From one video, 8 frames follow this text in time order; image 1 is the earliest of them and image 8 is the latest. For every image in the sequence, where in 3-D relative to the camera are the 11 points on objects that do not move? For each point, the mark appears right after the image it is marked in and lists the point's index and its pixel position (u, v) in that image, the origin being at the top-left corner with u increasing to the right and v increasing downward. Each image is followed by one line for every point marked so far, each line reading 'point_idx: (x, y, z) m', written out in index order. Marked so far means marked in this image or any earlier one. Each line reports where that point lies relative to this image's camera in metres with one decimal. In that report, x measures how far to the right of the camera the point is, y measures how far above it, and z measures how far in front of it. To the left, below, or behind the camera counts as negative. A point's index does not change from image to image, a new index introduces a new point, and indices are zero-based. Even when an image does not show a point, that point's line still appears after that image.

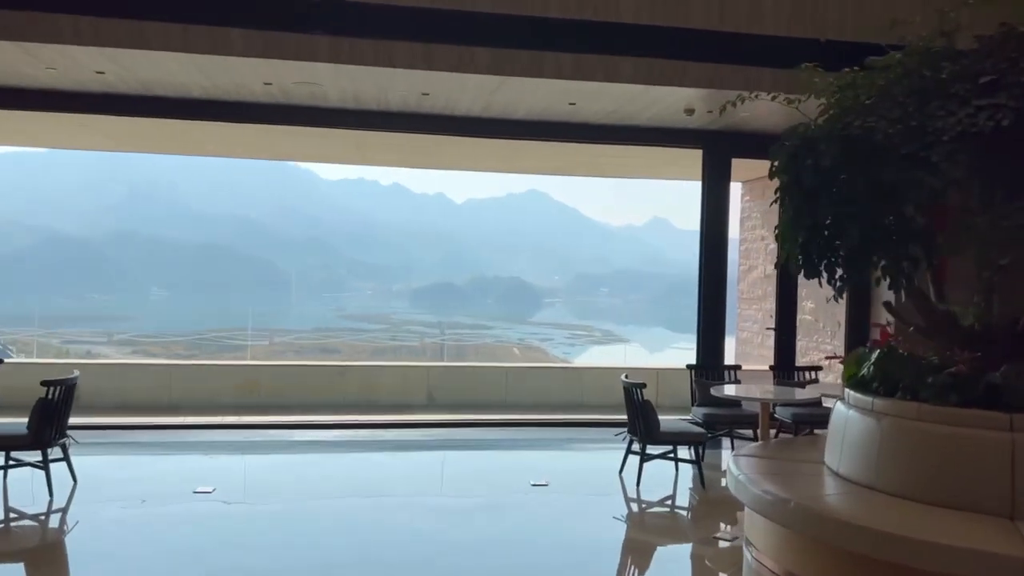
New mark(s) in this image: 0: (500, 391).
0: (-0.1, -1.0, +7.3) m
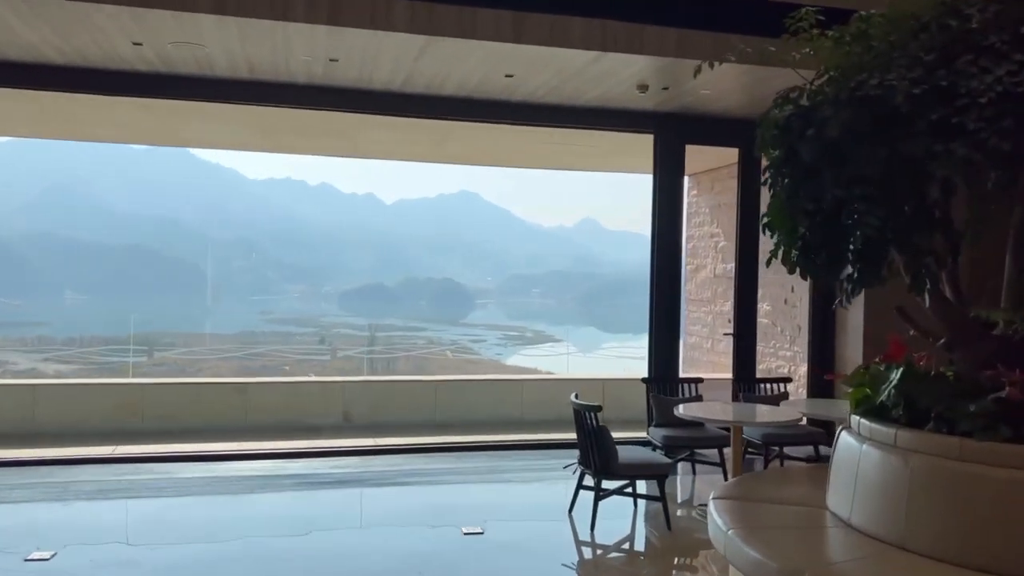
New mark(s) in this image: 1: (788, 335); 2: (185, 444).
0: (-0.7, -1.0, +6.6) m
1: (+2.0, -0.3, +5.8) m
2: (-2.0, -1.0, +4.8) m
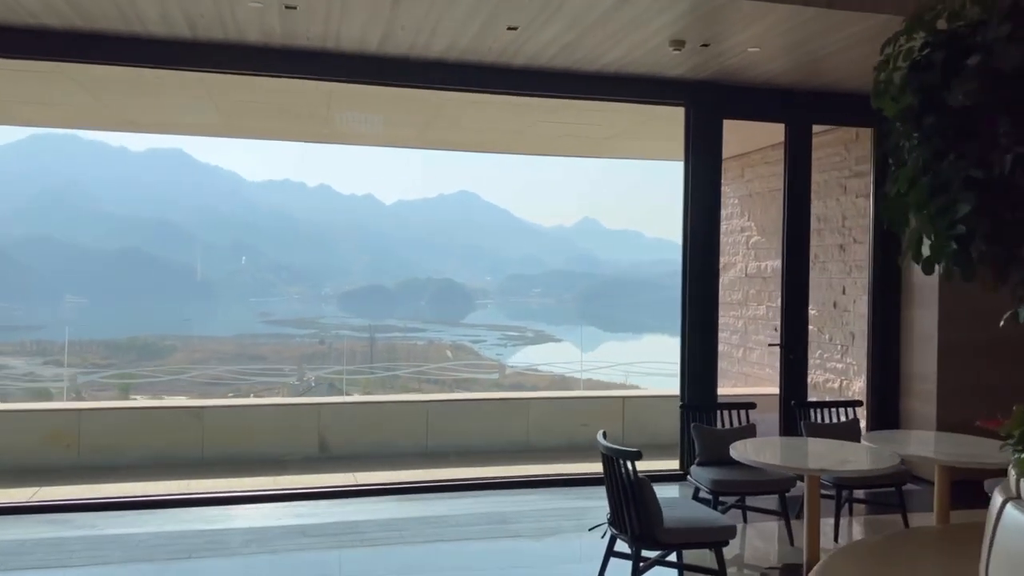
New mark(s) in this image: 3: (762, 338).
0: (-0.7, -1.1, +5.7) m
1: (+2.0, -0.3, +5.0) m
2: (-1.9, -1.0, +4.0) m
3: (+1.4, -0.3, +4.8) m
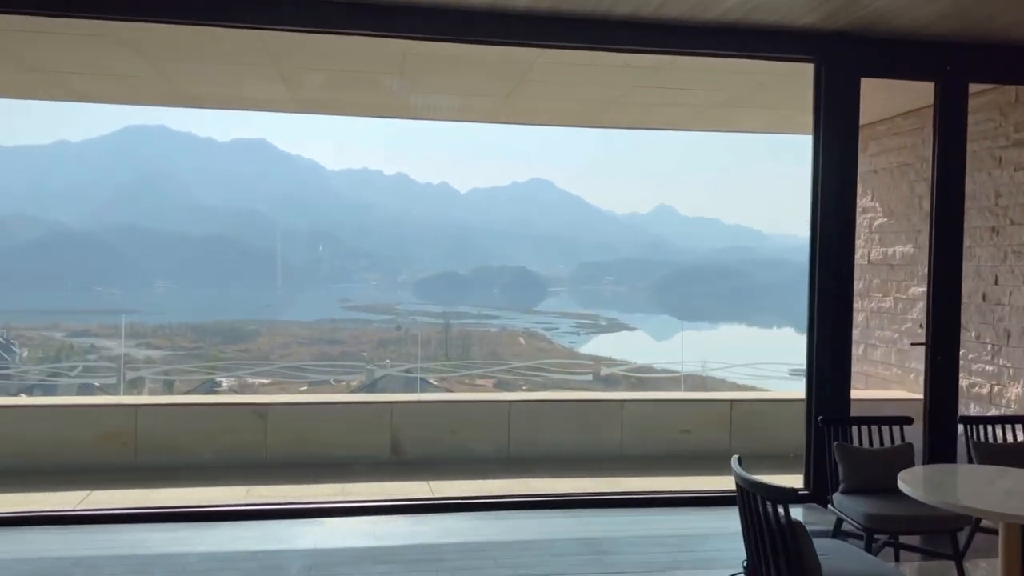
0: (-0.1, -1.0, +5.3) m
1: (+2.5, -0.3, +4.2) m
2: (-1.5, -1.0, +3.7) m
3: (+1.9, -0.2, +4.1) m
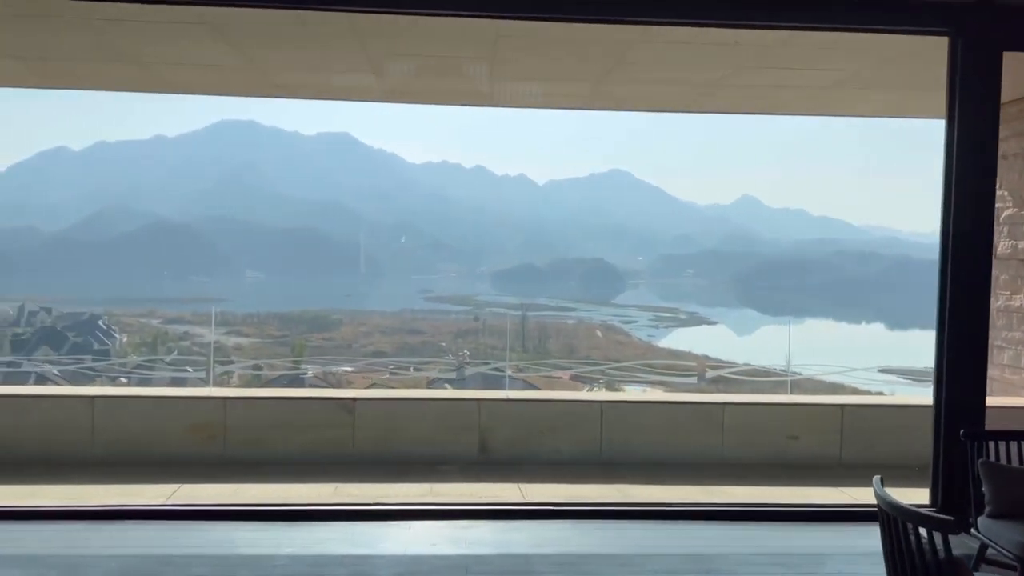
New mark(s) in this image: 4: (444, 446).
0: (+0.5, -0.9, +5.1) m
1: (+2.9, -0.3, +3.8) m
2: (-1.1, -0.9, +3.6) m
3: (+2.3, -0.2, +3.7) m
4: (-0.4, -1.0, +5.0) m
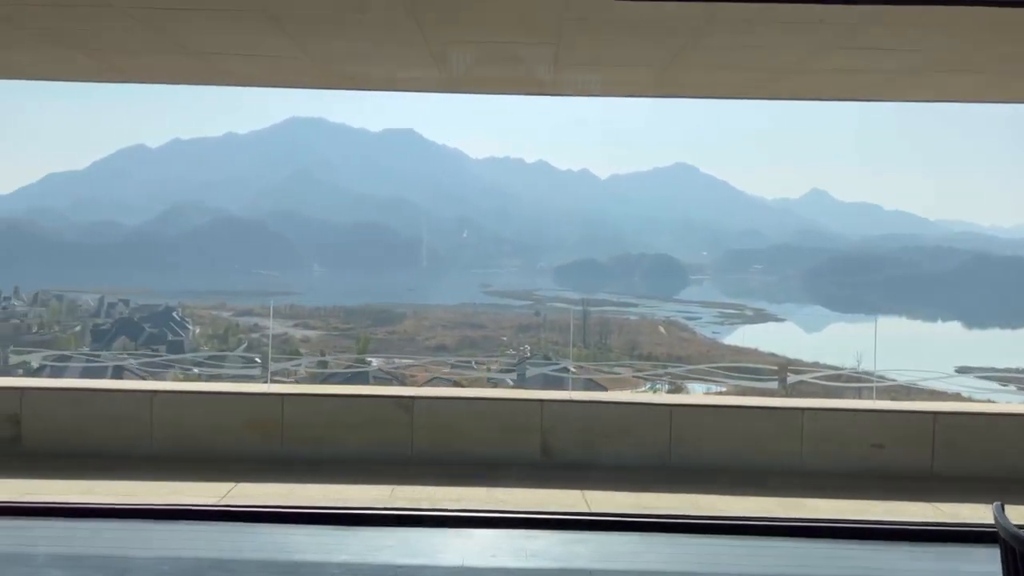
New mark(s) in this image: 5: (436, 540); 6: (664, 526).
0: (+0.9, -0.9, +4.8) m
1: (+3.2, -0.3, +3.4) m
2: (-0.8, -0.9, +3.5) m
3: (+2.6, -0.2, +3.4) m
4: (0.0, -1.0, +4.8) m
5: (-0.3, -0.9, +2.9) m
6: (+0.6, -0.9, +3.0) m
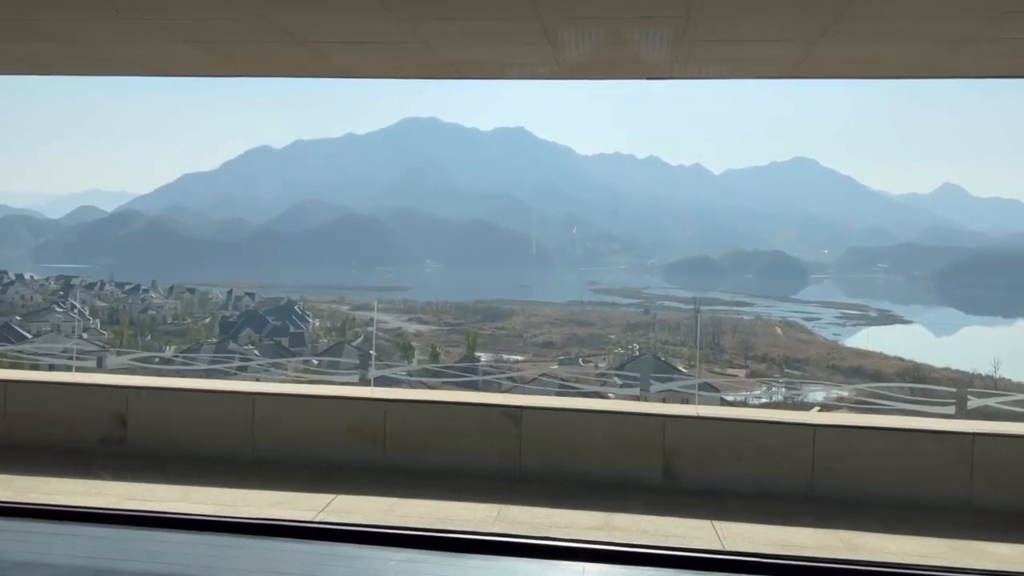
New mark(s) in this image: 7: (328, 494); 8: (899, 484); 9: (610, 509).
0: (+1.5, -0.9, +4.3) m
1: (+3.6, -0.3, +2.6) m
2: (-0.4, -0.9, +3.2) m
3: (+3.0, -0.2, +2.7) m
4: (+0.6, -1.0, +4.4) m
5: (+0.1, -0.9, +2.6) m
6: (+1.0, -0.9, +2.6) m
7: (-0.8, -0.9, +3.6) m
8: (+2.0, -1.0, +4.2) m
9: (+0.4, -0.9, +3.5) m
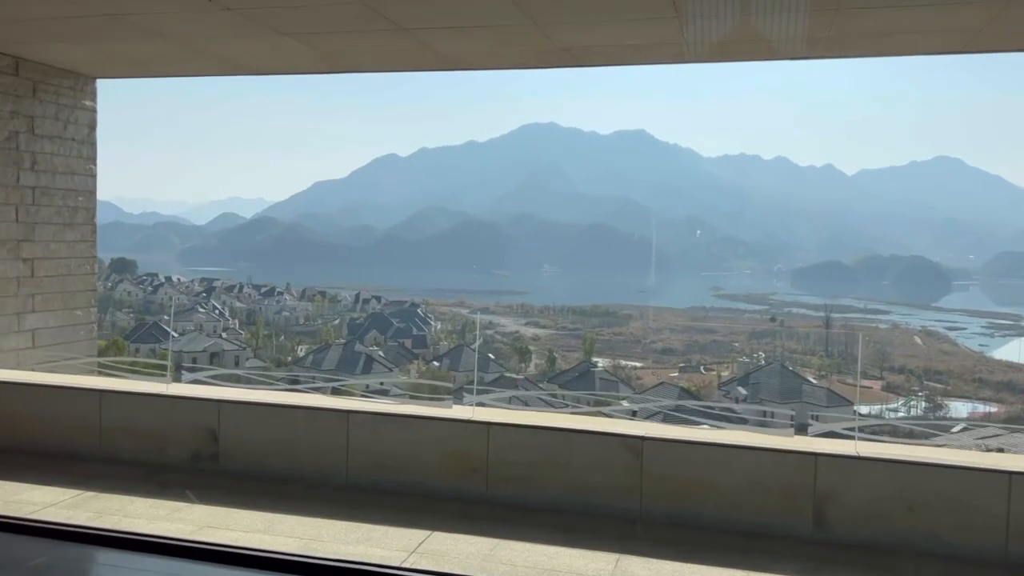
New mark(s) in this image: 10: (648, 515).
0: (+2.0, -1.0, +3.6) m
1: (+3.9, -0.4, +1.6) m
2: (0.0, -0.9, +2.8) m
3: (+3.3, -0.3, +1.8) m
4: (+1.2, -1.0, +3.9) m
5: (+0.4, -0.9, +2.1) m
6: (+1.3, -0.9, +2.0) m
7: (-0.3, -0.9, +3.3) m
8: (+2.5, -1.0, +3.4) m
9: (+0.9, -1.0, +3.0) m
10: (+0.7, -1.1, +4.0) m
